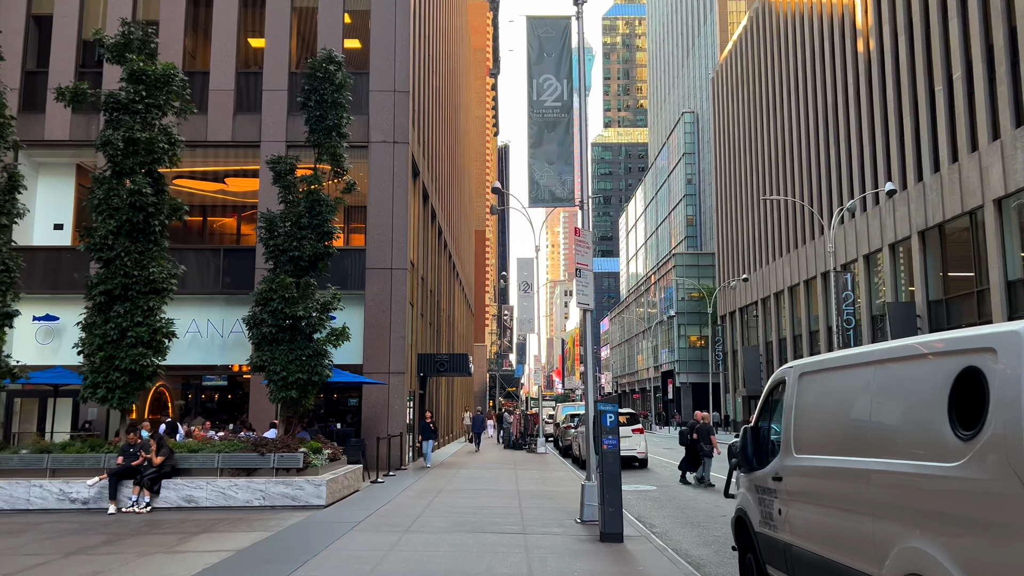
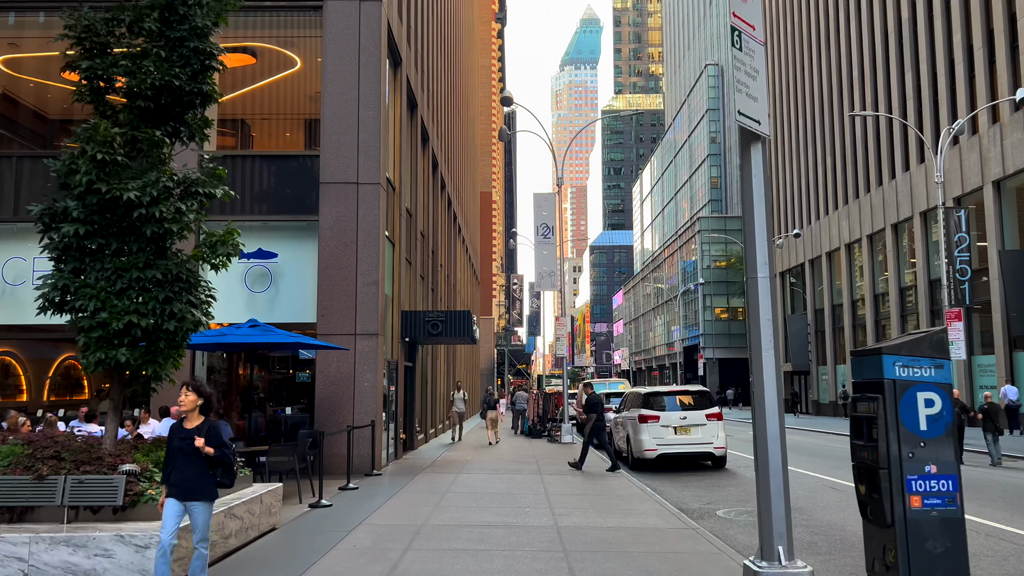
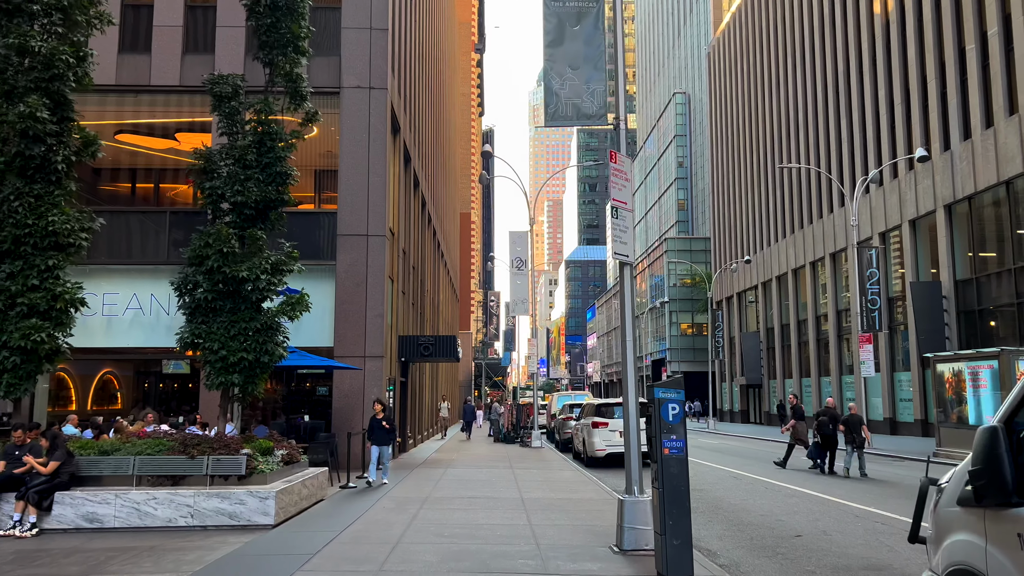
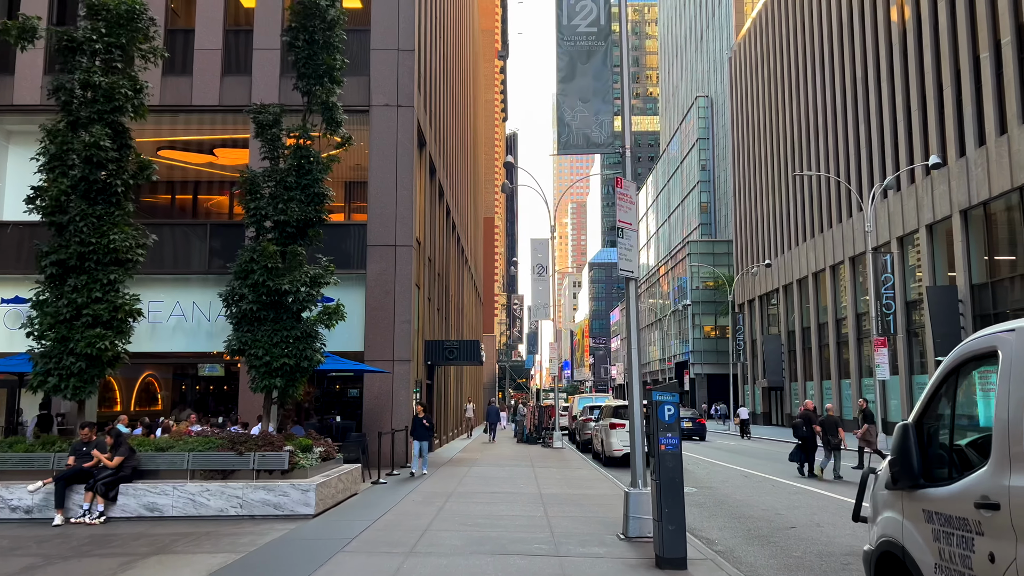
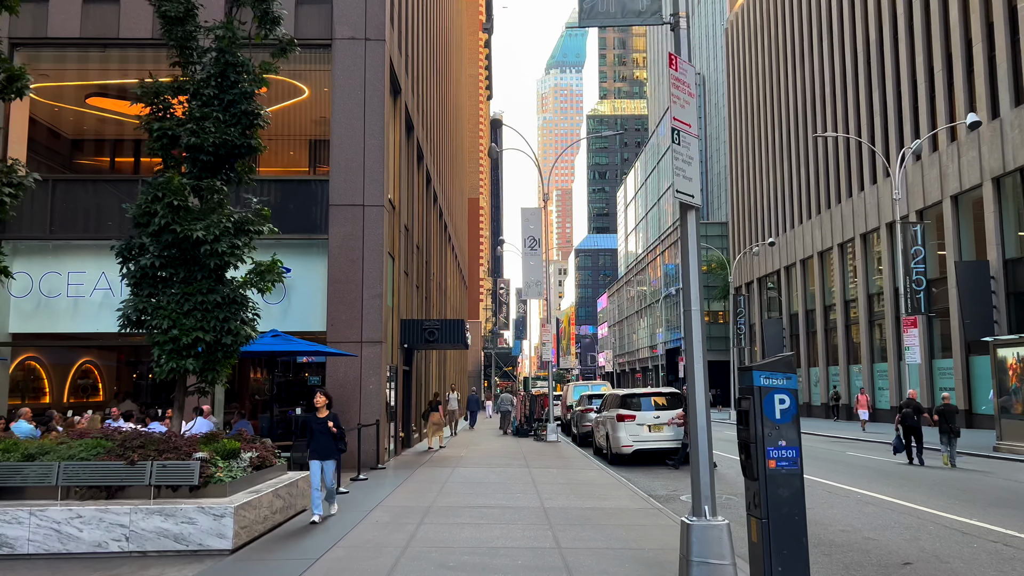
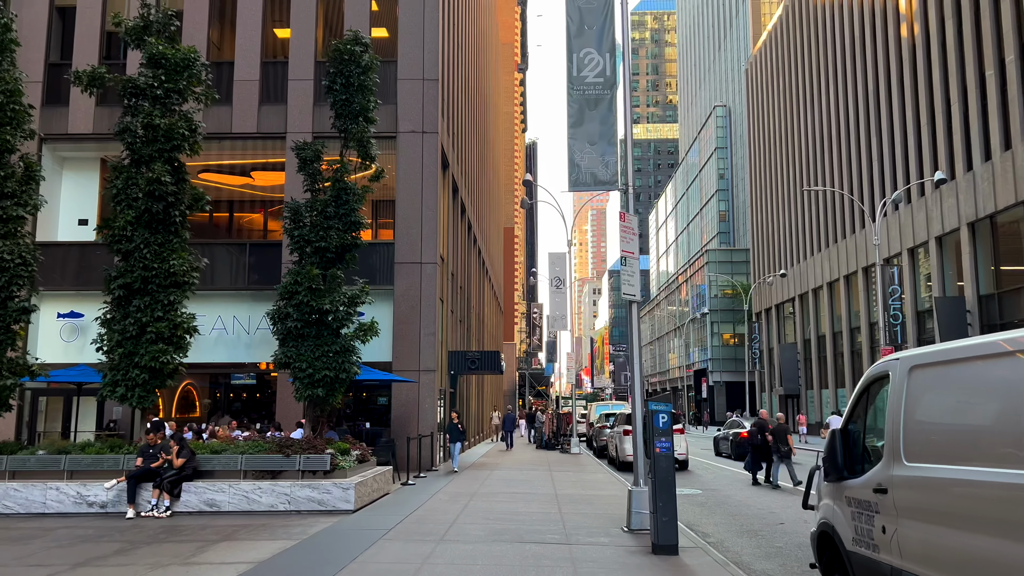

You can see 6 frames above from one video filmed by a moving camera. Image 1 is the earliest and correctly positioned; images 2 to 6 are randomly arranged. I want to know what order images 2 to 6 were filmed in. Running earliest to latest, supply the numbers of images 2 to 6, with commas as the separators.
6, 4, 3, 5, 2
